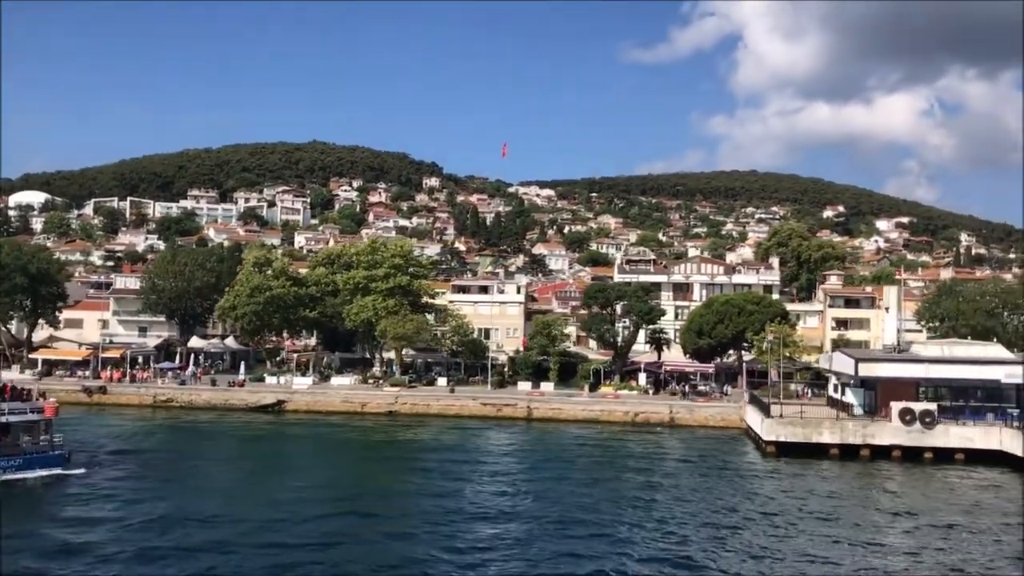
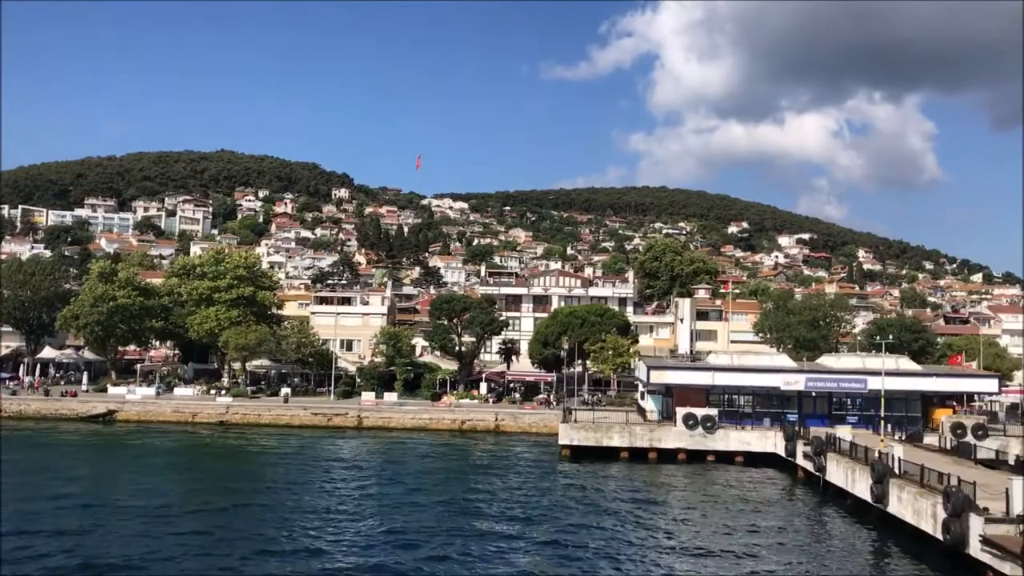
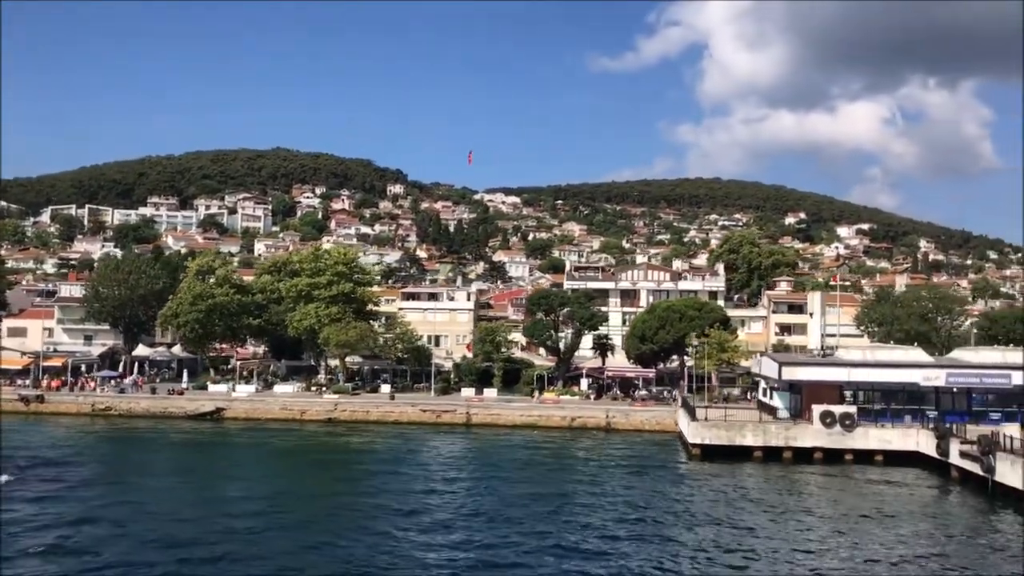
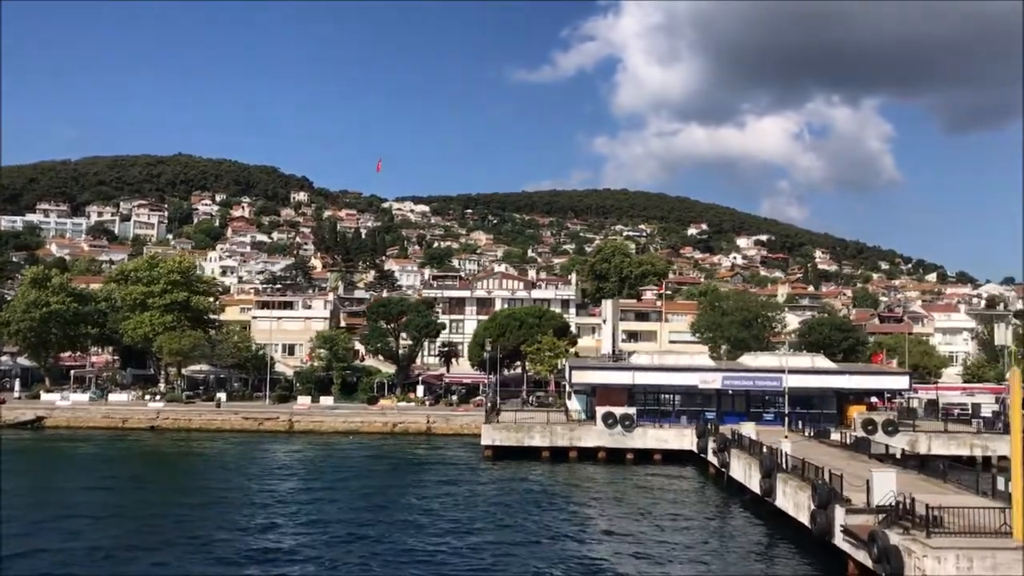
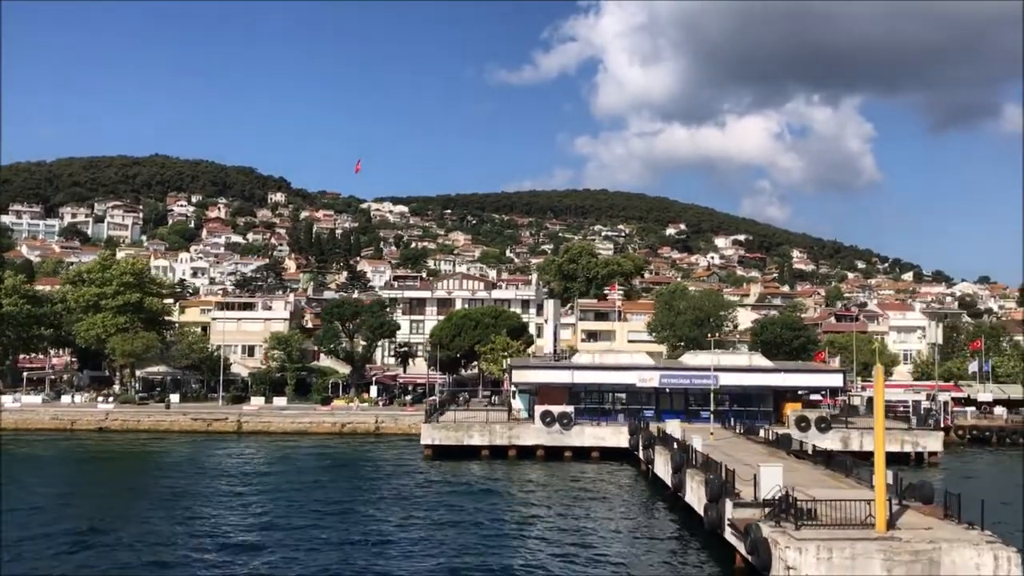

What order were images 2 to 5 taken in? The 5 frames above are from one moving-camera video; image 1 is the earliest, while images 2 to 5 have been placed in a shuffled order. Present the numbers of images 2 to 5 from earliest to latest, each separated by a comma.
3, 2, 4, 5
